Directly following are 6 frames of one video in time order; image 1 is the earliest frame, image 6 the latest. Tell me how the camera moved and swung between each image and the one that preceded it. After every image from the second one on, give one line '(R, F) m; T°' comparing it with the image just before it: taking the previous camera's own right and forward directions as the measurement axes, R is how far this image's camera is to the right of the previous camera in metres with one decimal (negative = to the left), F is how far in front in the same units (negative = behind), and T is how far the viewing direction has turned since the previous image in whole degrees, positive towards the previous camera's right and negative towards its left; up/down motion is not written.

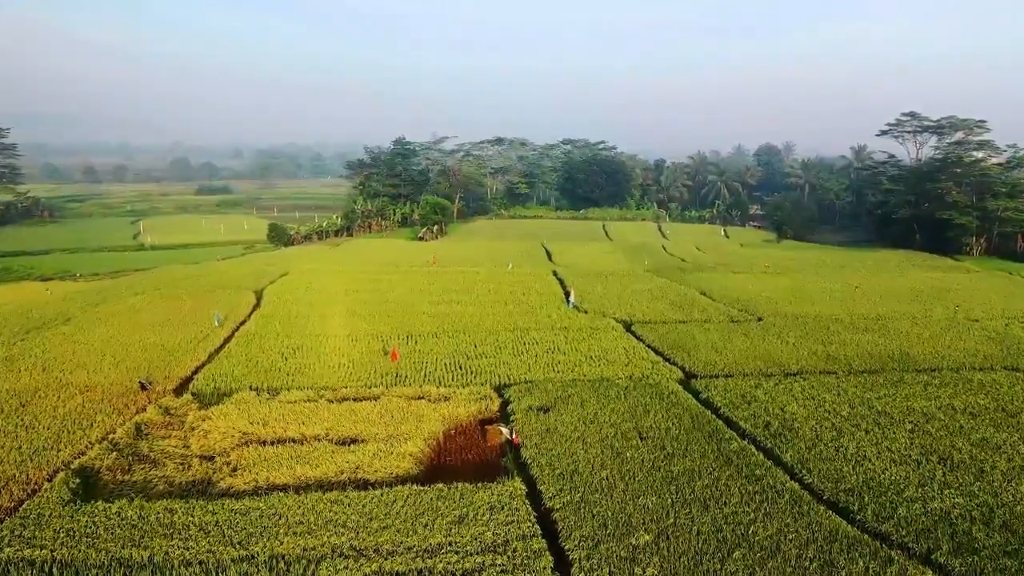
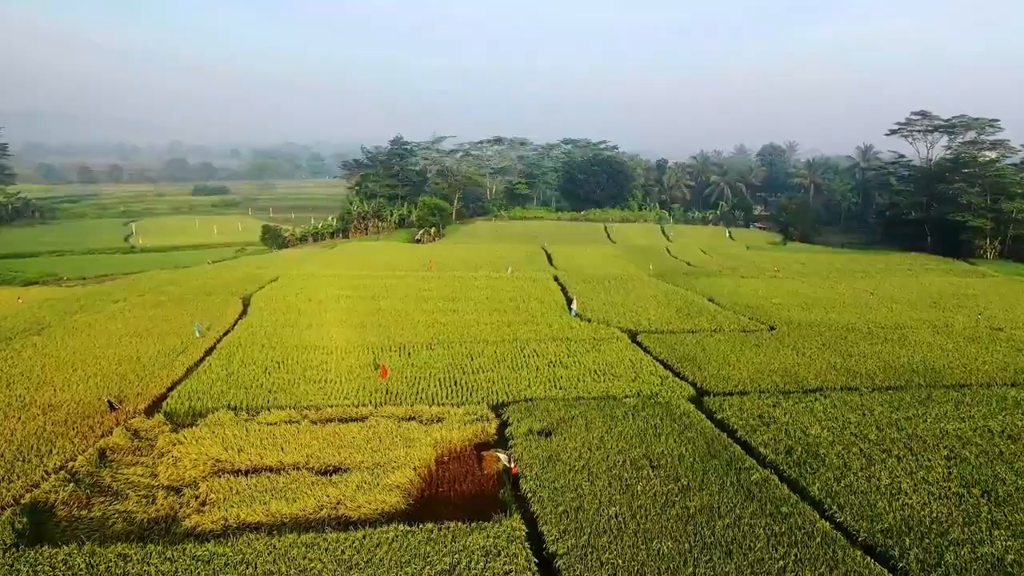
(0.0, +1.4) m; 0°
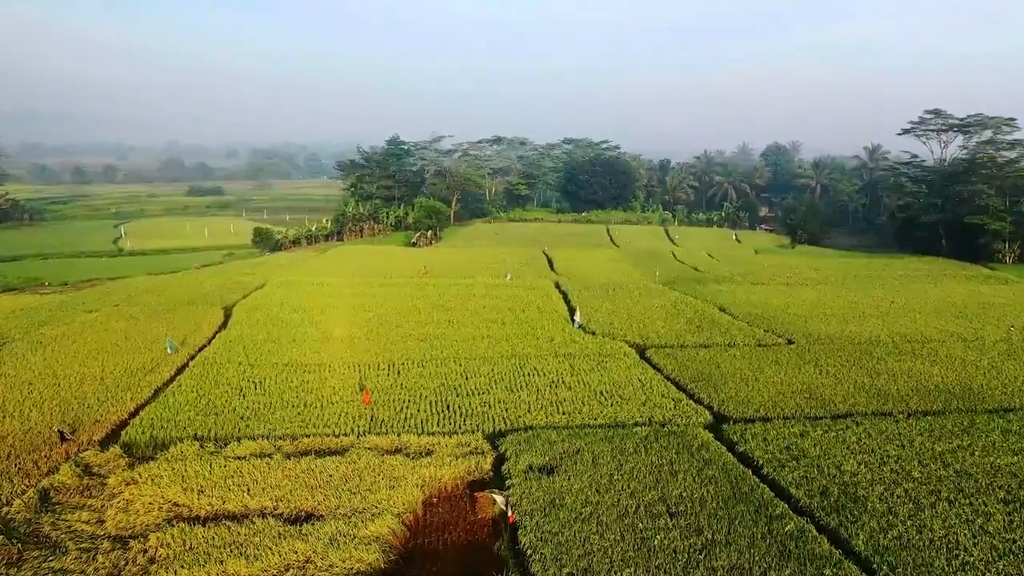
(+0.1, +1.8) m; 0°
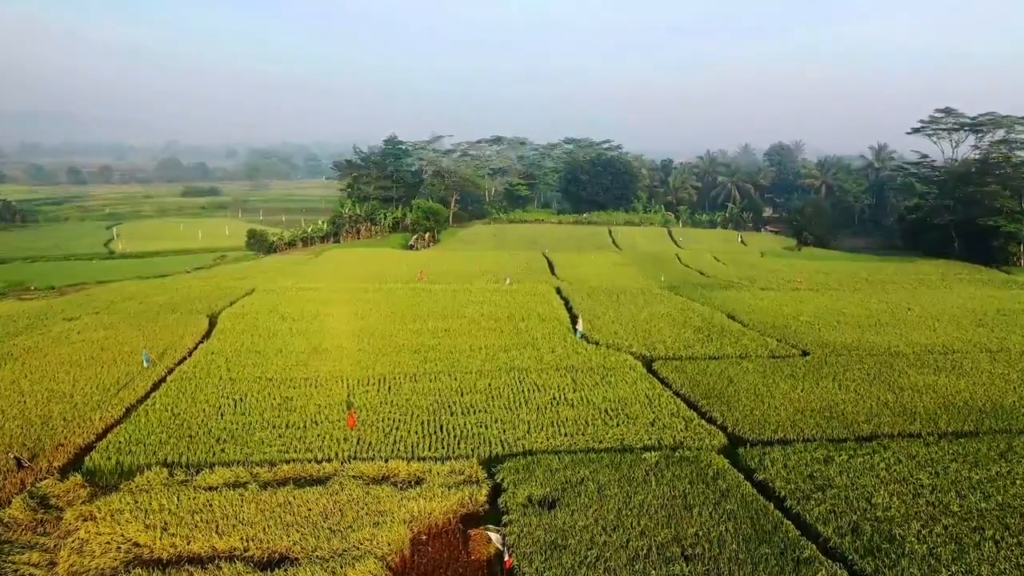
(+0.1, +1.3) m; 0°
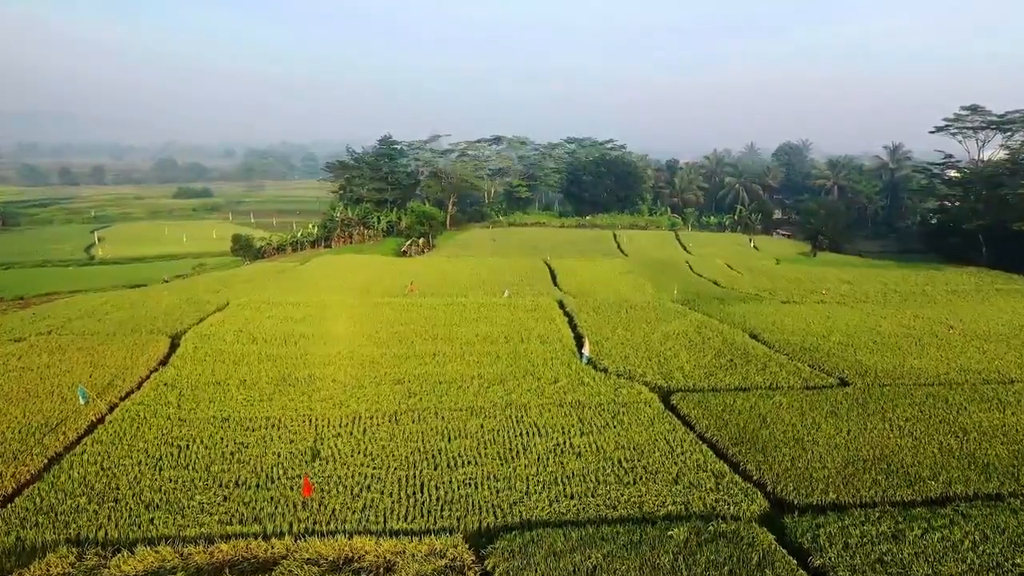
(+0.1, +2.9) m; 0°
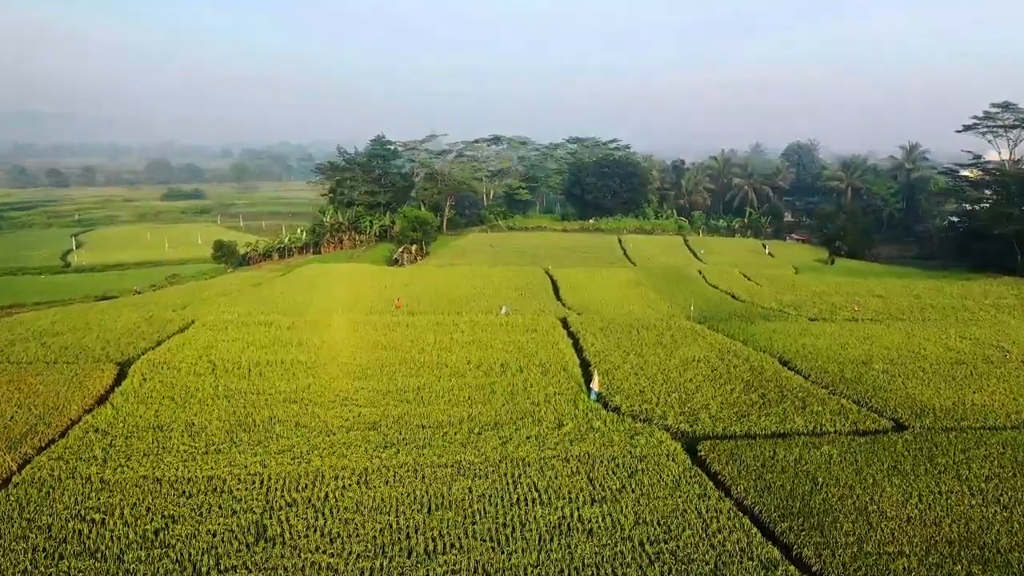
(+0.1, +3.1) m; 0°
